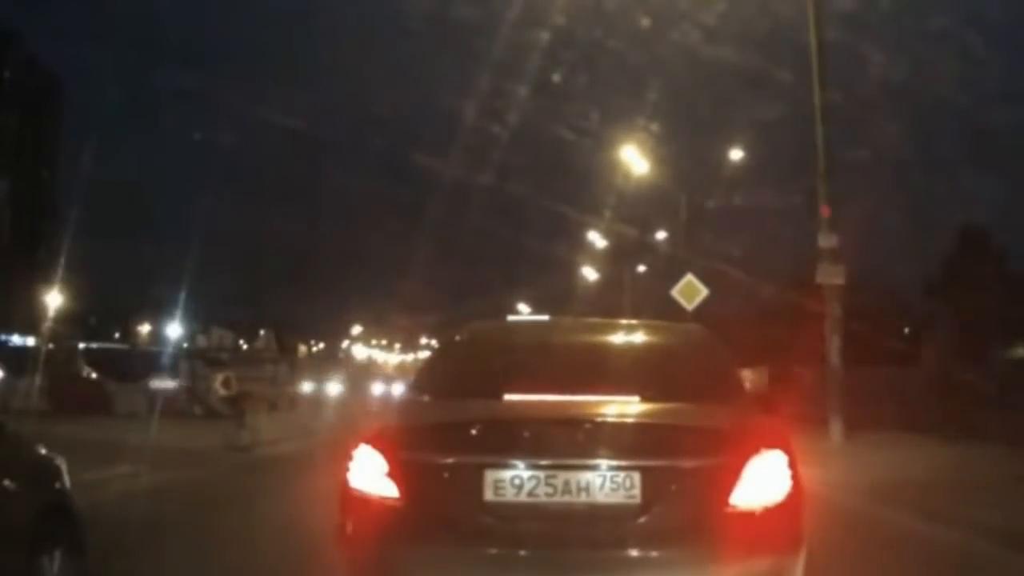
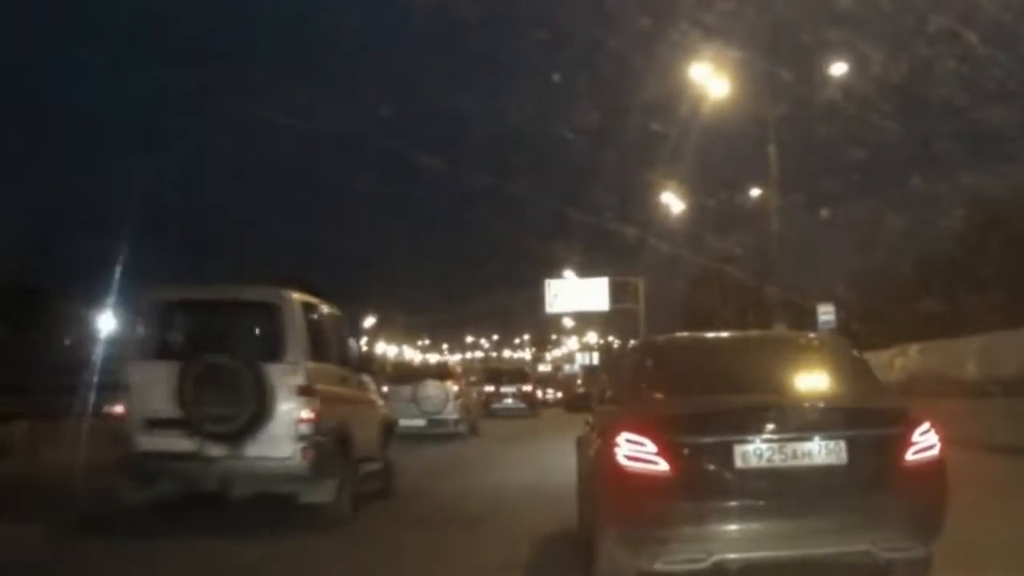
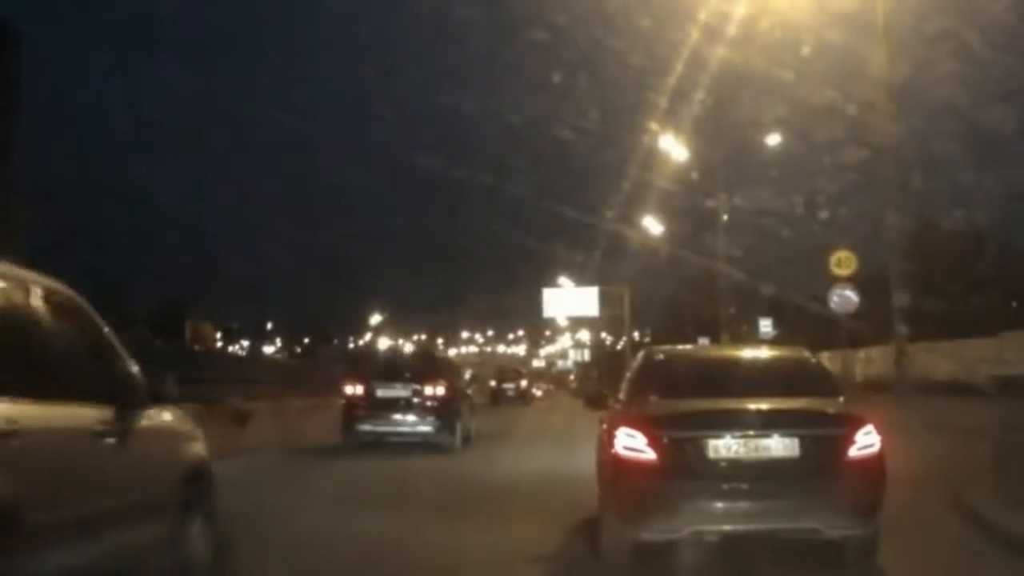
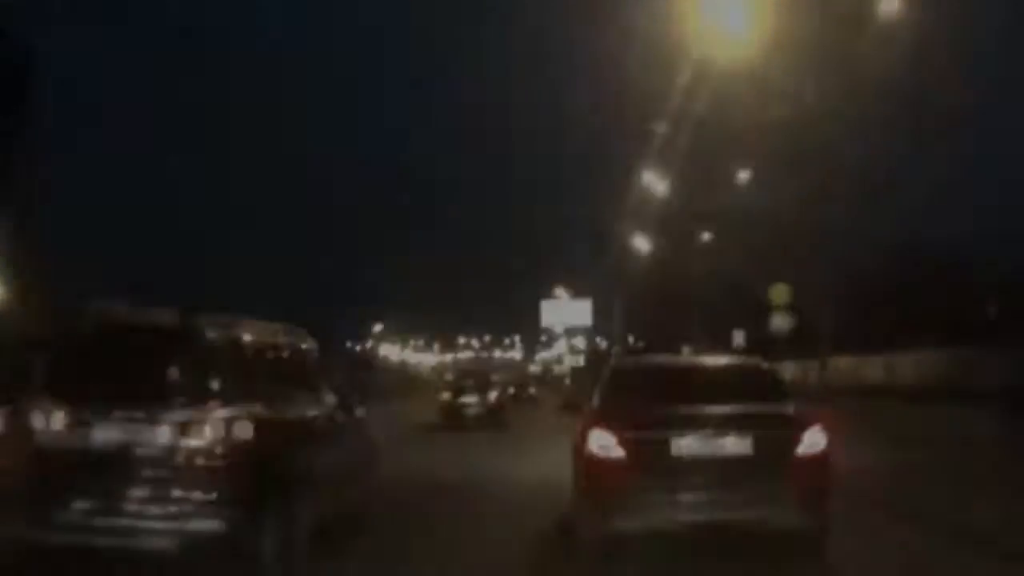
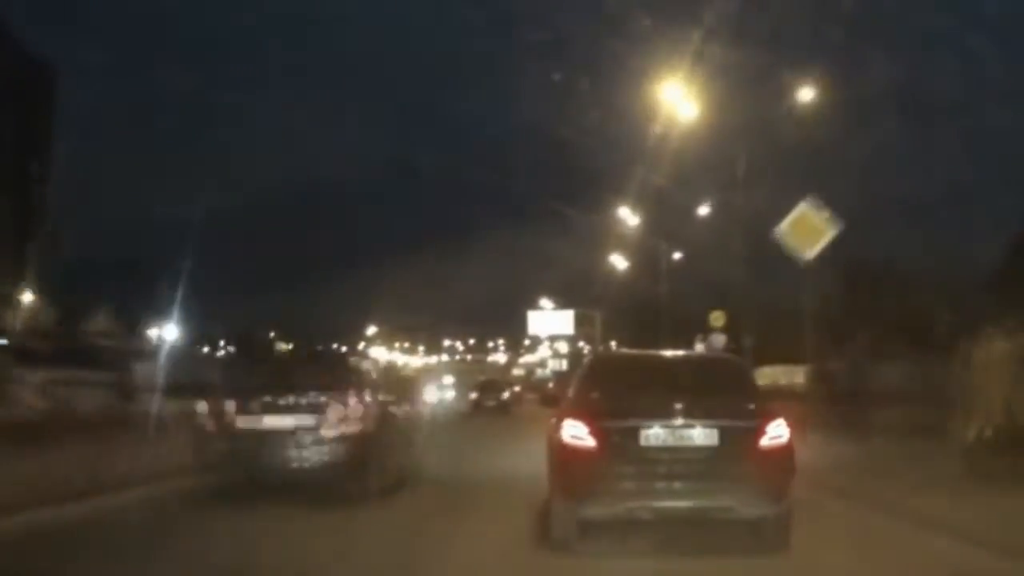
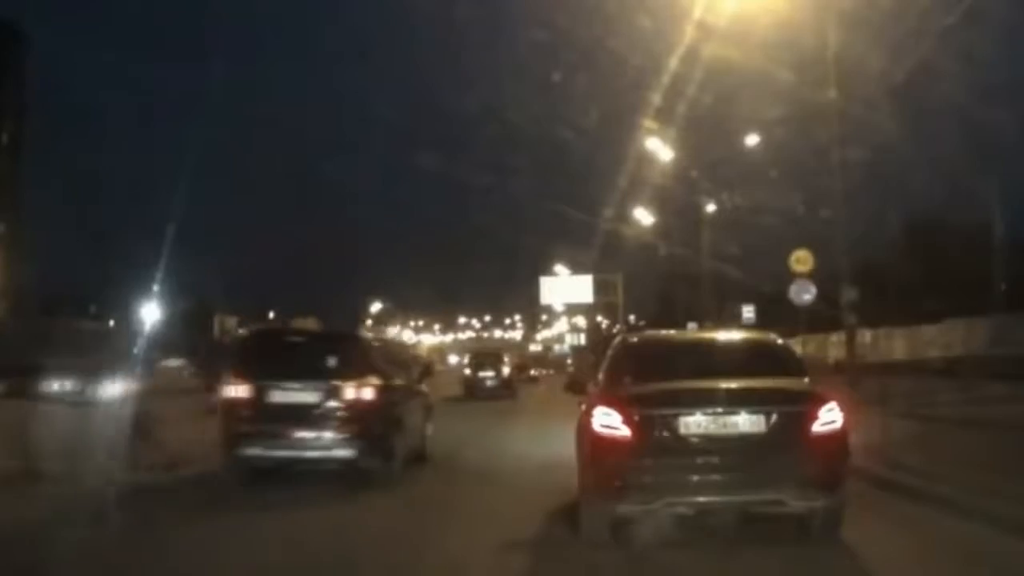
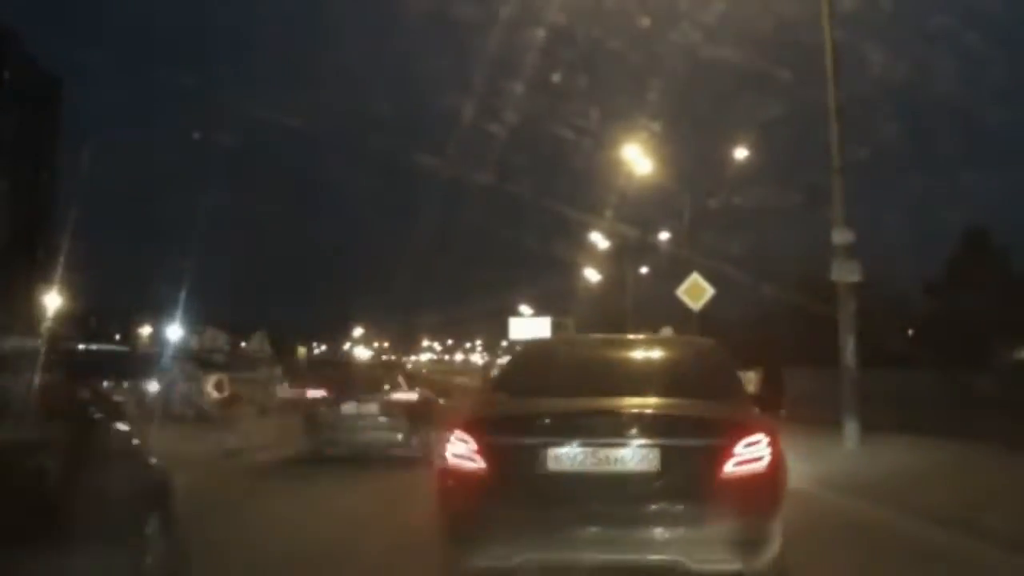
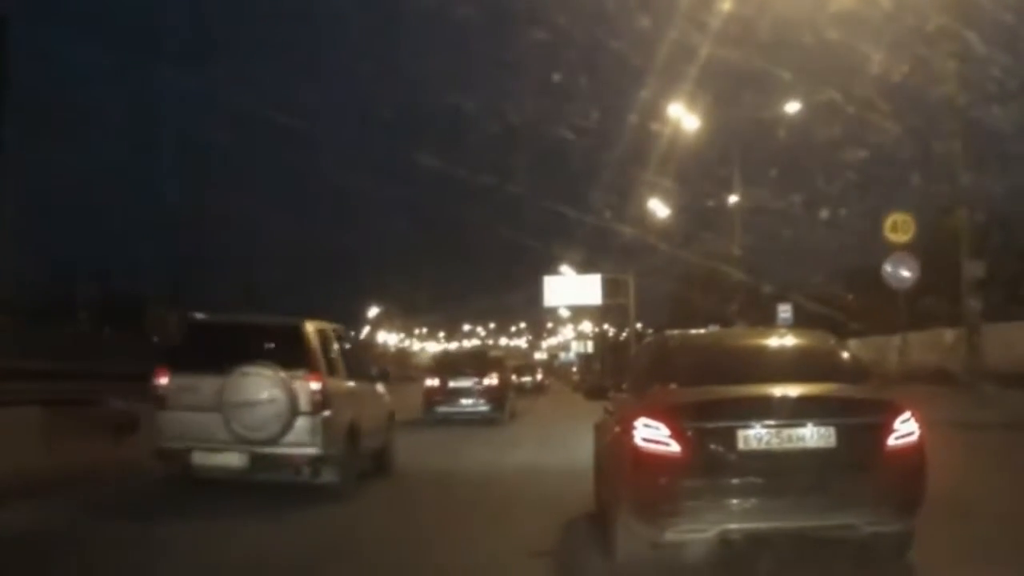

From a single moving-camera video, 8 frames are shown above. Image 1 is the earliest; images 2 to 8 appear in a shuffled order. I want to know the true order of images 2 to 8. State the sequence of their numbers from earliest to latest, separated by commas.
7, 5, 4, 6, 3, 8, 2
